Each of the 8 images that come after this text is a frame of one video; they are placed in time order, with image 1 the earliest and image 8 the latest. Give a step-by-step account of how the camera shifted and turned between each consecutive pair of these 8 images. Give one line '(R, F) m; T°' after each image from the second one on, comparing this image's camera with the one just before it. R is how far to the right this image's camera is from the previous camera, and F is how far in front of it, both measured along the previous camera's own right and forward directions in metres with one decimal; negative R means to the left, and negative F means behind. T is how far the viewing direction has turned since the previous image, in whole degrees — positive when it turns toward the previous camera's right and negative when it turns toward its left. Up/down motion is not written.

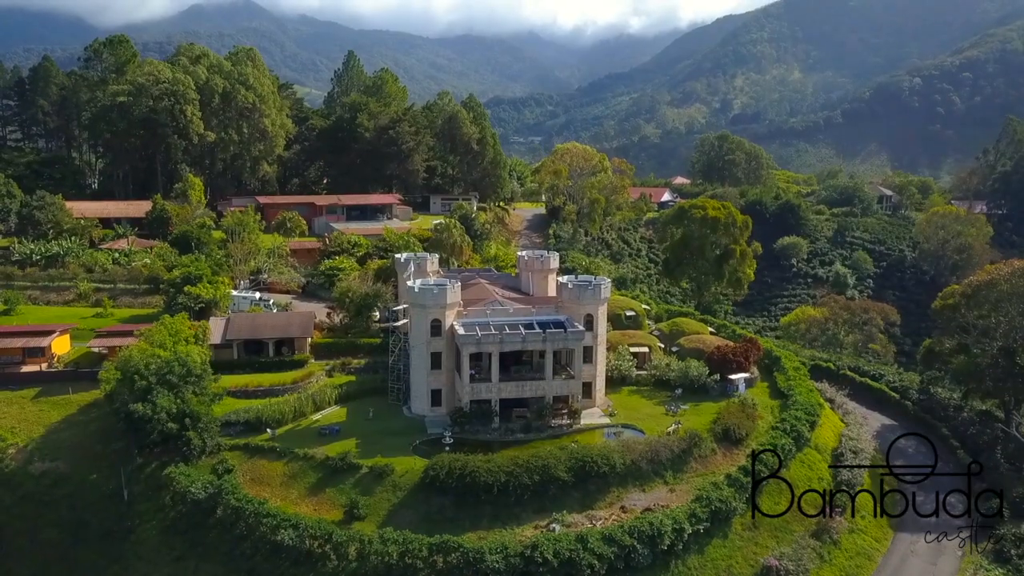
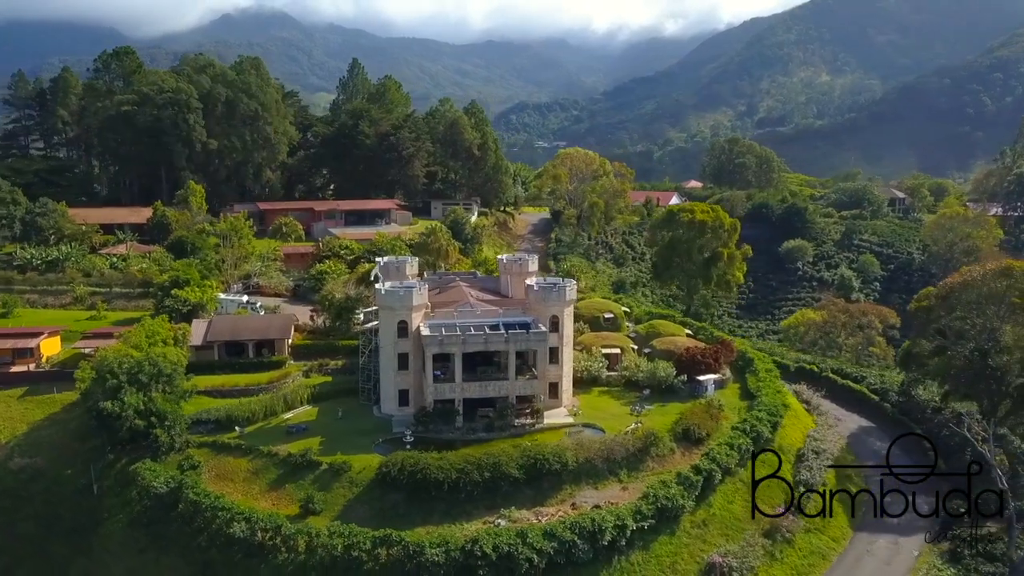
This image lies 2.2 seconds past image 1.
(+2.8, -0.7) m; -2°
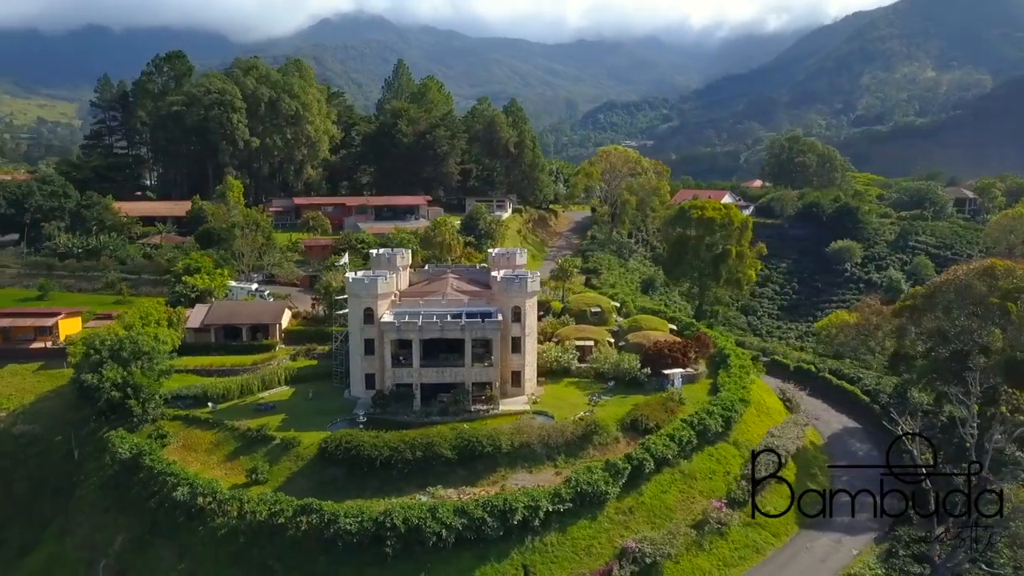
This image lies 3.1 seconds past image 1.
(+5.8, -0.9) m; -6°
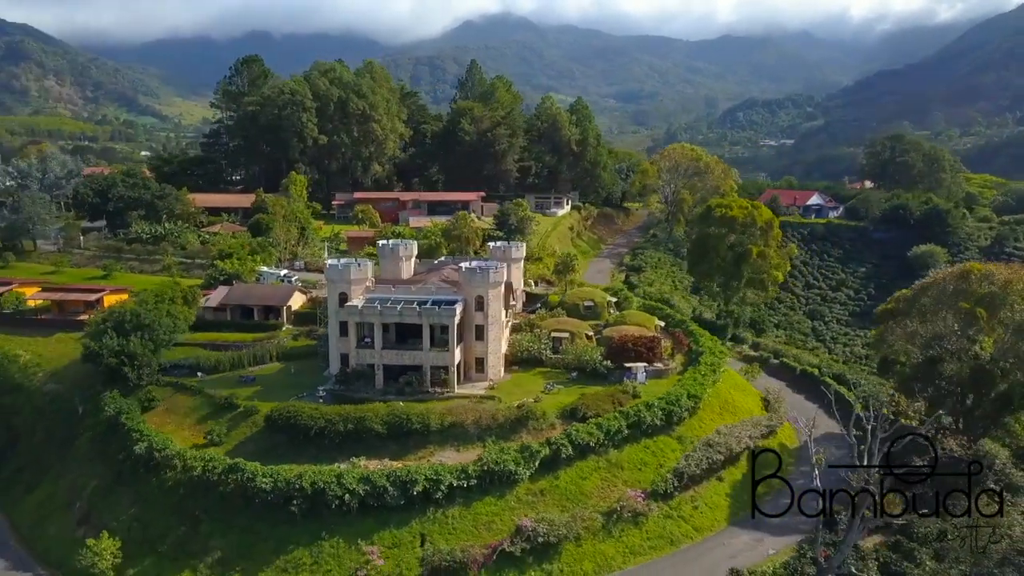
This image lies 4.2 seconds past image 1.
(+8.3, -1.0) m; -9°
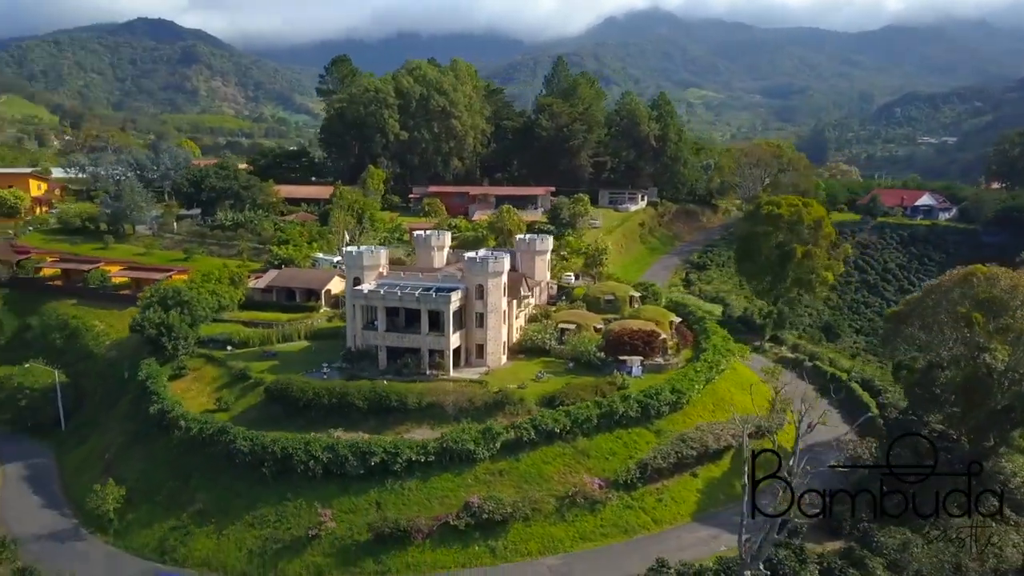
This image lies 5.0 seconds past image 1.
(+6.9, -0.7) m; -10°
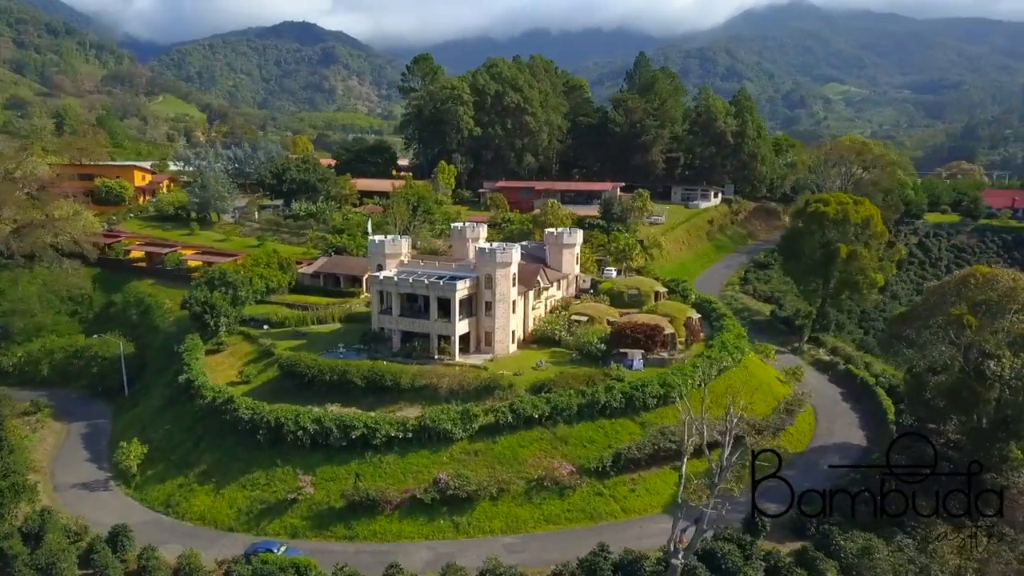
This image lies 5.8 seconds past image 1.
(+6.1, -0.7) m; -9°
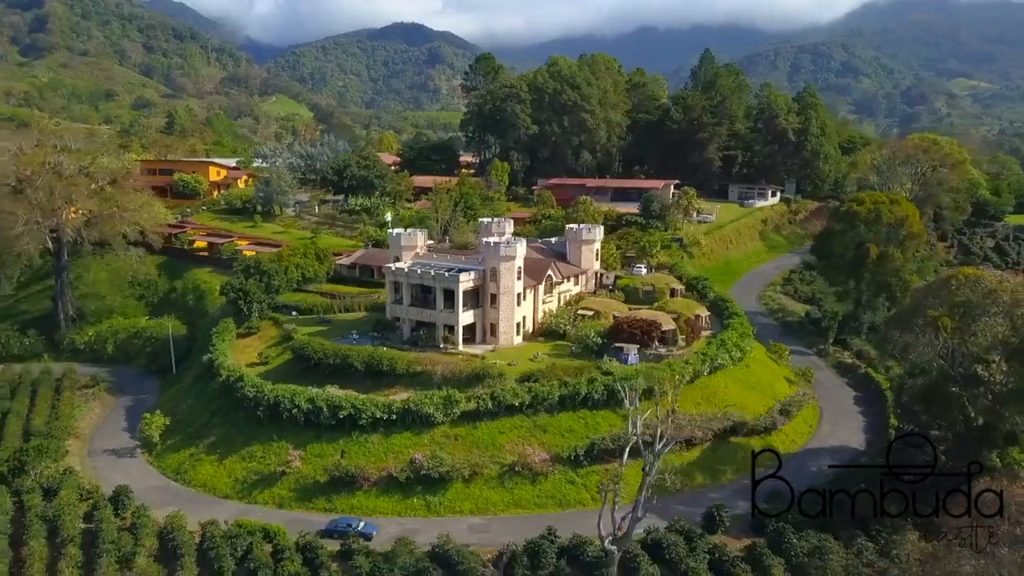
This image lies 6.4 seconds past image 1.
(+5.3, -0.9) m; -7°
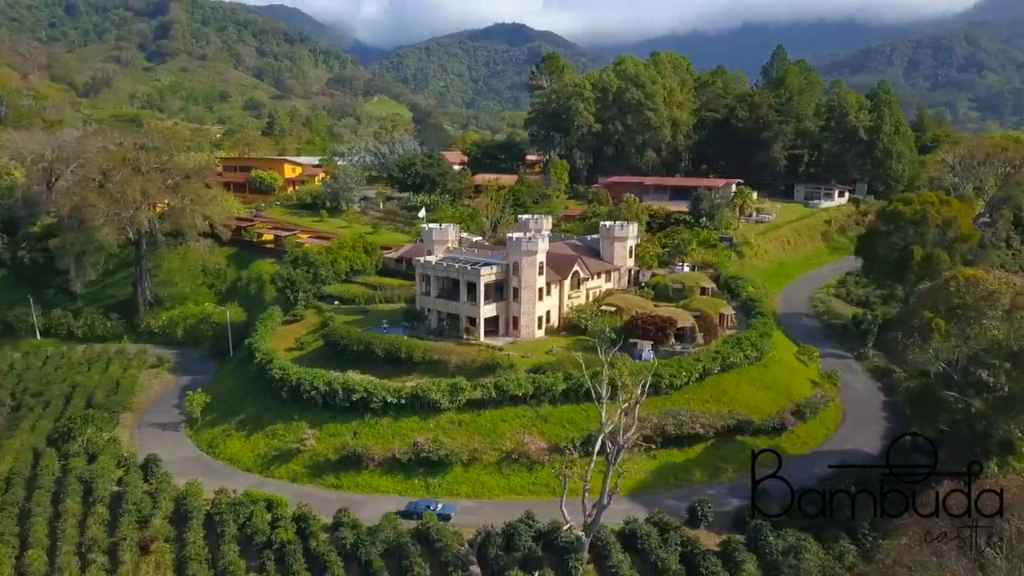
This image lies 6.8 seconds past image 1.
(+4.2, -0.9) m; -7°
